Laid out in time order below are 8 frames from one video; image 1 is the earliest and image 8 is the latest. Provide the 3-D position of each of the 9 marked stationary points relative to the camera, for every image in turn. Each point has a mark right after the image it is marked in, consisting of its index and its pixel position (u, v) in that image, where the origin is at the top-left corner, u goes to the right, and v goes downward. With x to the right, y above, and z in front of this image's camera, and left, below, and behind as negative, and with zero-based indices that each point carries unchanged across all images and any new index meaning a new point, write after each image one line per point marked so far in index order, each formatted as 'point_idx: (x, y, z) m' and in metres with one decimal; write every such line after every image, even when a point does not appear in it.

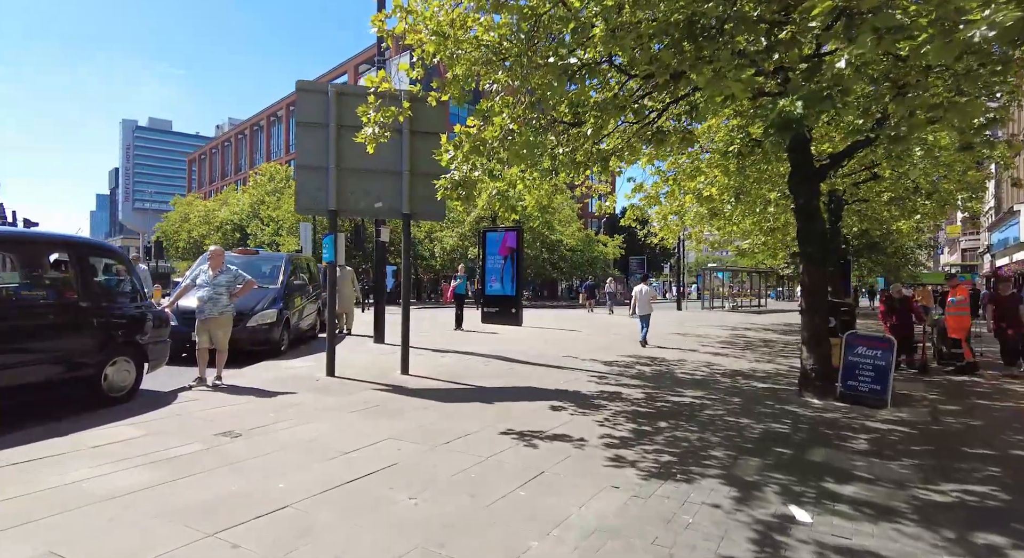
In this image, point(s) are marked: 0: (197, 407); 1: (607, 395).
0: (-3.1, -1.3, +6.0) m
1: (+1.1, -1.4, +7.2) m
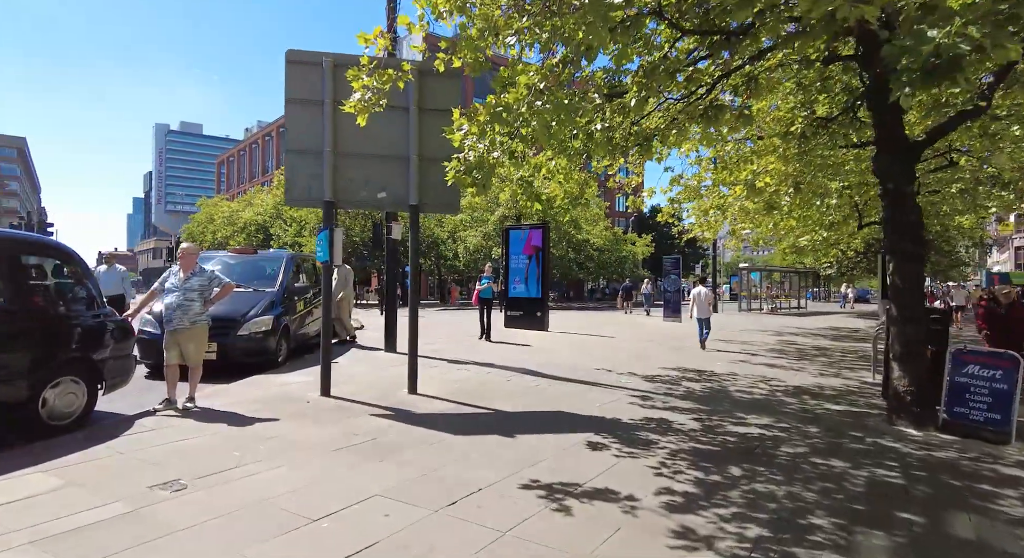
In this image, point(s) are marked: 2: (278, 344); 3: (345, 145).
0: (-2.9, -1.3, +4.9) m
1: (+1.4, -1.5, +5.9) m
2: (-3.5, -1.0, +9.0) m
3: (-1.9, +1.6, +7.0) m
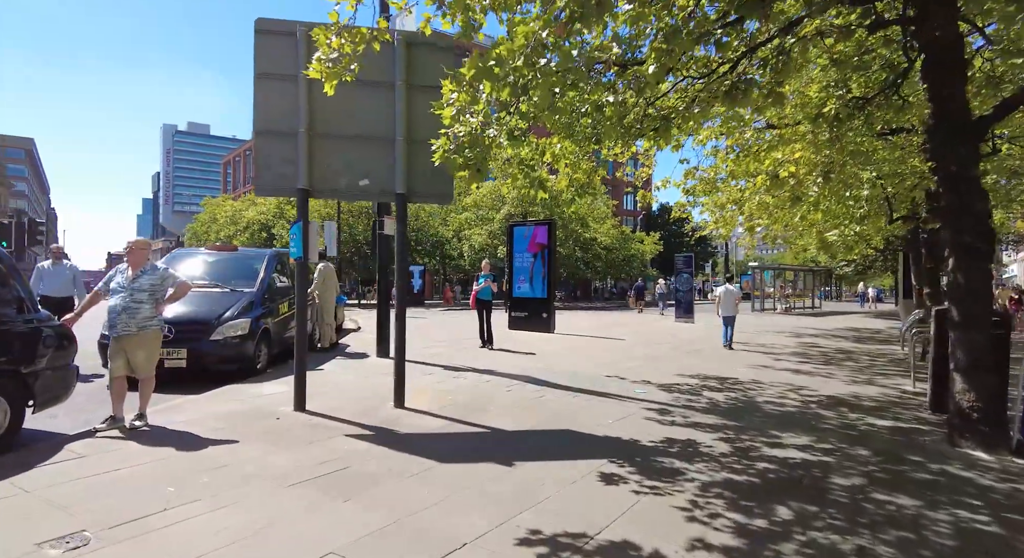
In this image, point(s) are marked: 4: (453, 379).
0: (-2.9, -1.3, +4.1) m
1: (+1.4, -1.4, +5.1) m
2: (-3.5, -1.0, +8.2) m
3: (-2.0, +1.6, +6.2) m
4: (-0.8, -1.3, +8.0) m
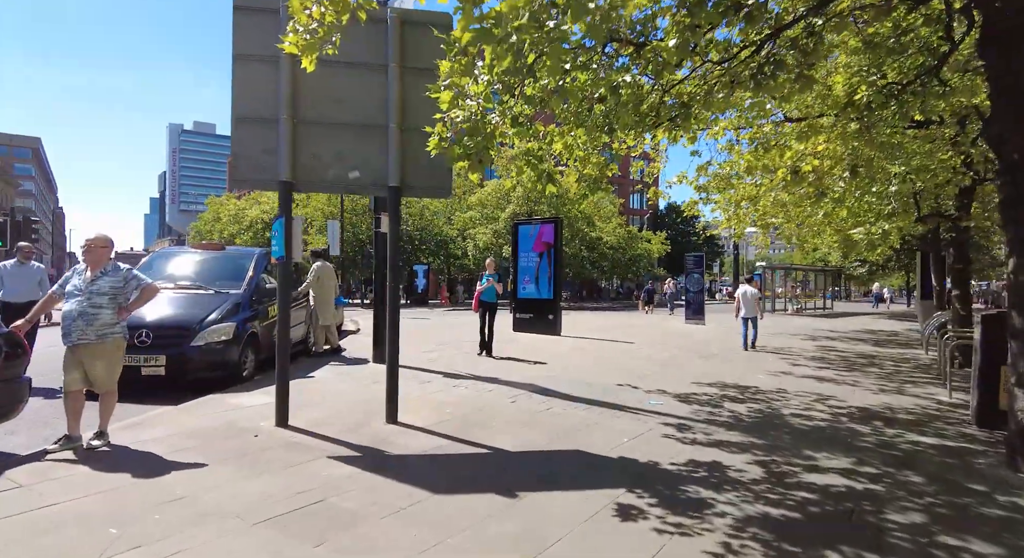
0: (-2.9, -1.3, +3.5) m
1: (+1.4, -1.5, +4.5) m
2: (-3.5, -1.0, +7.7) m
3: (-1.9, +1.6, +5.6) m
4: (-0.7, -1.4, +7.4) m
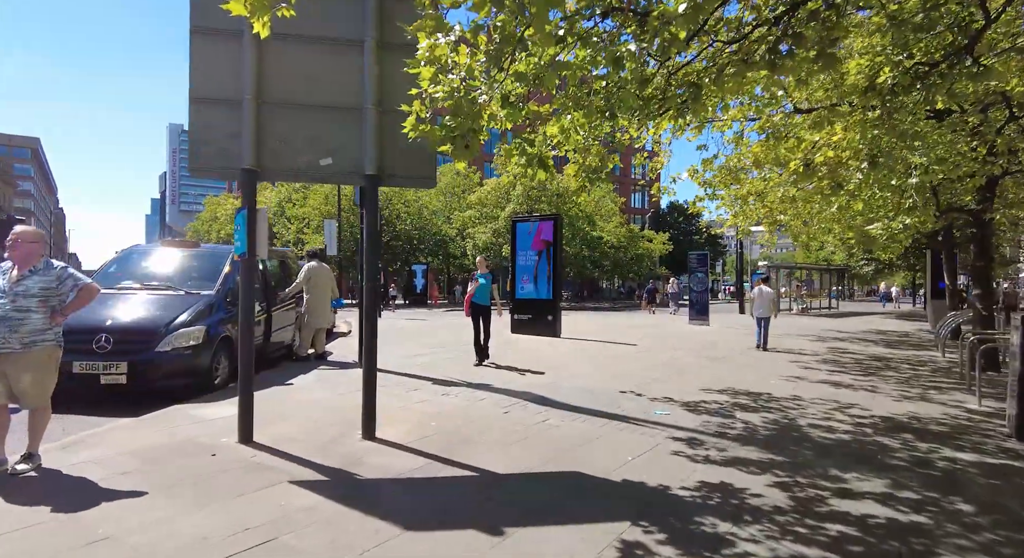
0: (-3.0, -1.3, +2.9) m
1: (+1.3, -1.4, +3.9) m
2: (-3.5, -1.0, +7.1) m
3: (-2.0, +1.6, +5.1) m
4: (-0.8, -1.3, +6.8) m
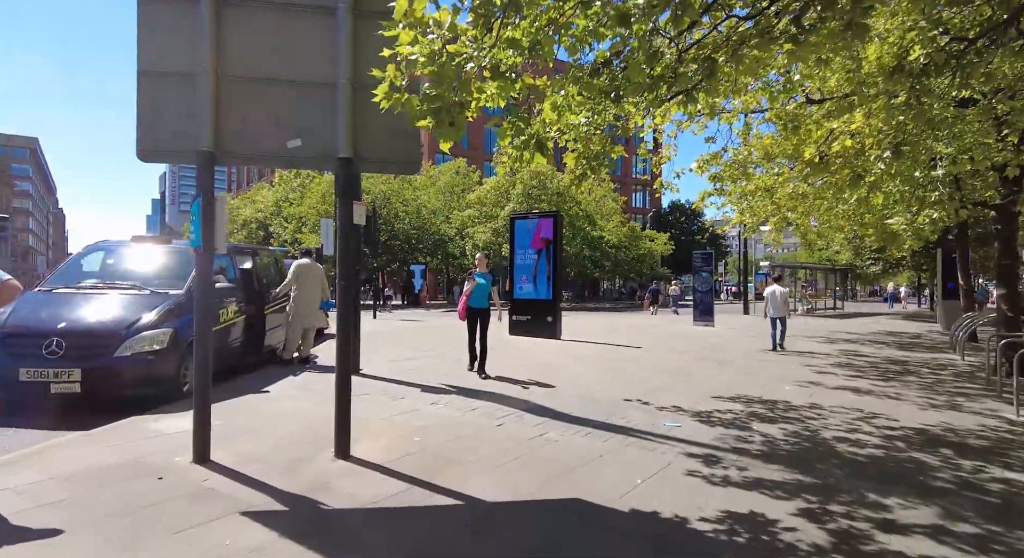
0: (-3.1, -1.3, +2.4) m
1: (+1.3, -1.4, +3.3) m
2: (-3.6, -1.0, +6.5) m
3: (-2.0, +1.6, +4.5) m
4: (-0.9, -1.3, +6.2) m
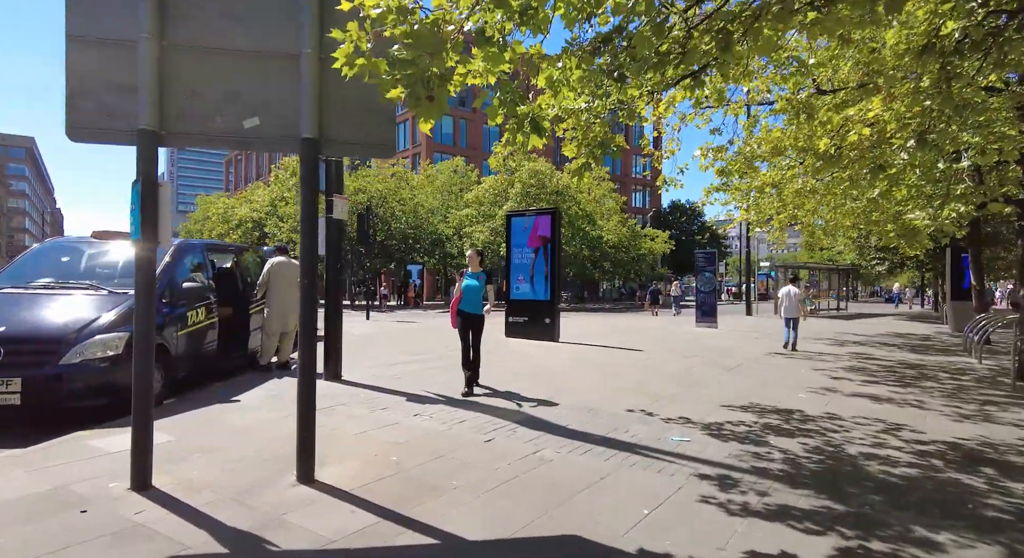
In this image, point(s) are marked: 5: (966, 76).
0: (-3.1, -1.3, +1.8) m
1: (+1.2, -1.4, +2.7) m
2: (-3.7, -1.0, +5.9) m
3: (-2.1, +1.6, +3.9) m
4: (-0.9, -1.3, +5.7) m
5: (+4.8, +2.1, +6.3) m
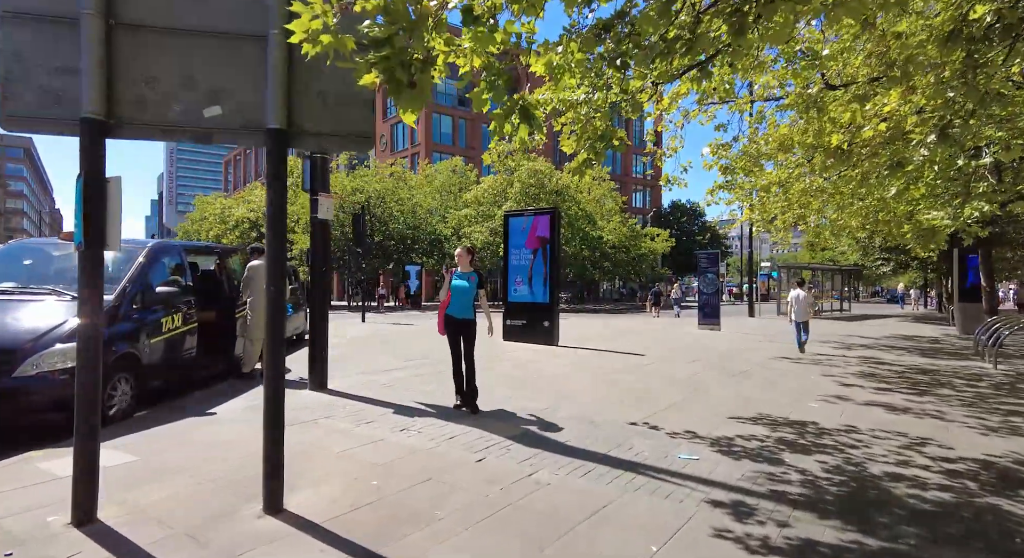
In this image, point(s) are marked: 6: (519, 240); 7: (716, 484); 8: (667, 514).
0: (-3.2, -1.3, +1.4) m
1: (+1.2, -1.5, +2.3) m
2: (-3.7, -1.0, +5.5) m
3: (-2.2, +1.6, +3.5) m
4: (-1.0, -1.4, +5.2) m
5: (+4.7, +2.1, +5.8) m
6: (+0.2, +0.9, +14.0) m
7: (+1.5, -1.5, +4.3) m
8: (+1.0, -1.4, +3.7) m
